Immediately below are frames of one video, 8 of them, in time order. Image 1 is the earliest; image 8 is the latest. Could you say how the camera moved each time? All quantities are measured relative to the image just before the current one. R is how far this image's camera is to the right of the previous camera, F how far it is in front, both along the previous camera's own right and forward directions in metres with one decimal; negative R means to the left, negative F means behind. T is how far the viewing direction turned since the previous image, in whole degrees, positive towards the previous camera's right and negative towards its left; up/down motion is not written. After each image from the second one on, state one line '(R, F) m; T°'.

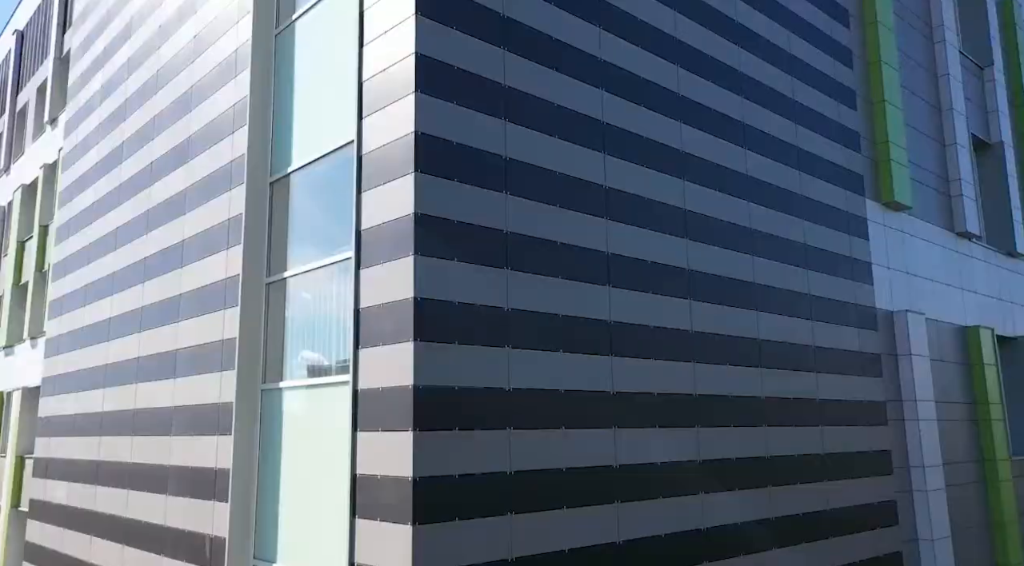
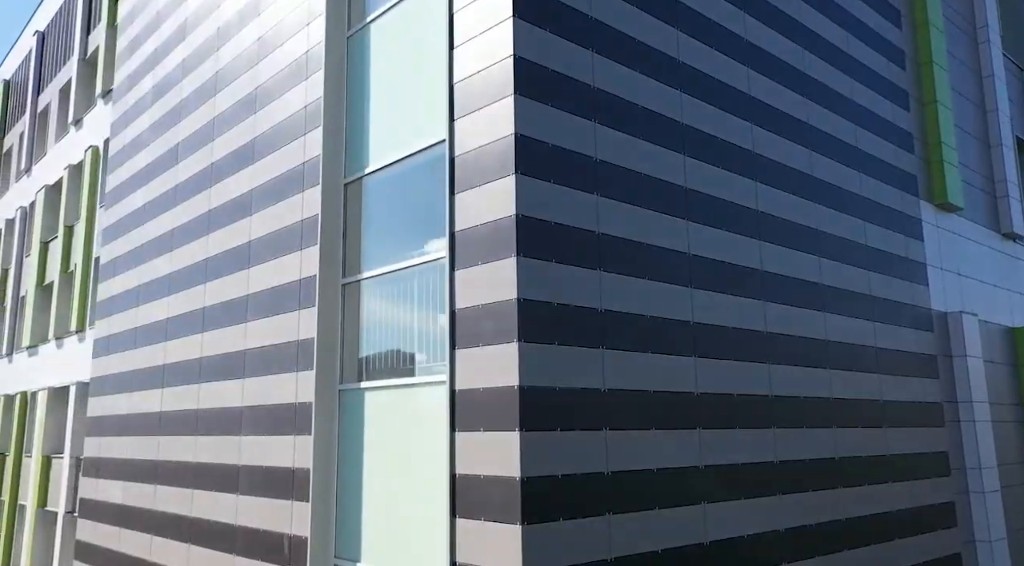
(-0.6, 0.0) m; 0°
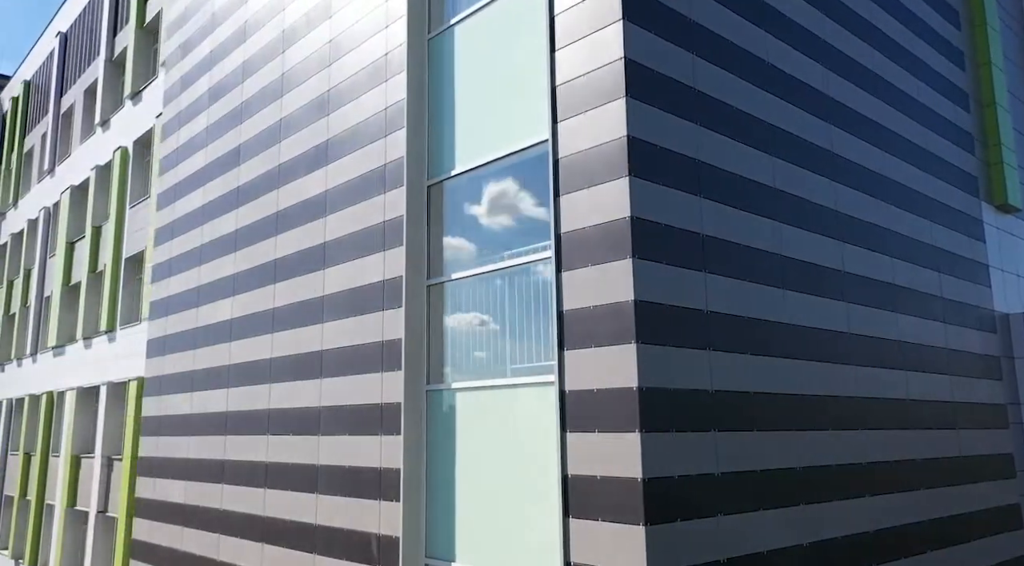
(-0.7, 0.0) m; 0°
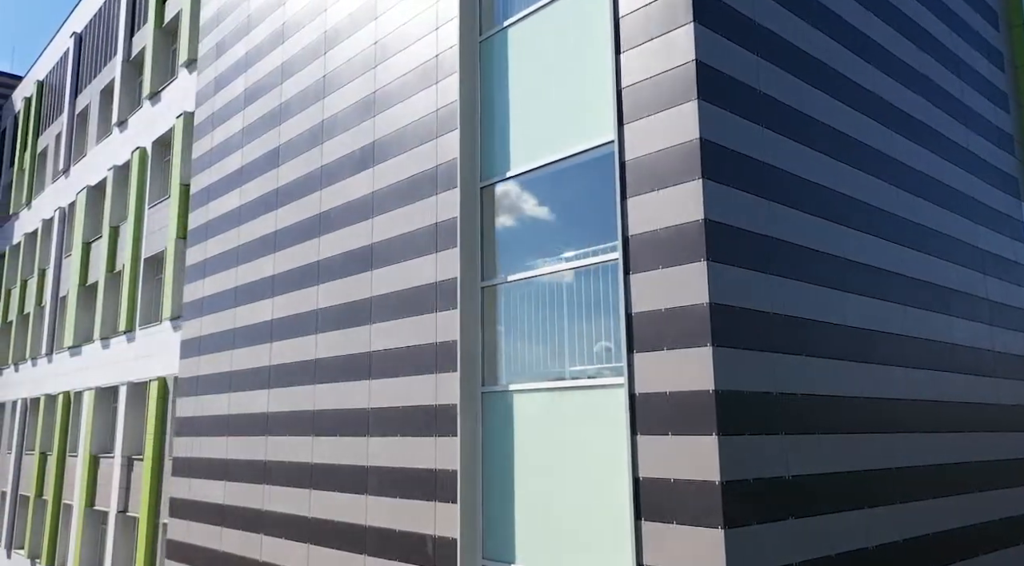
(-0.5, 0.0) m; 0°
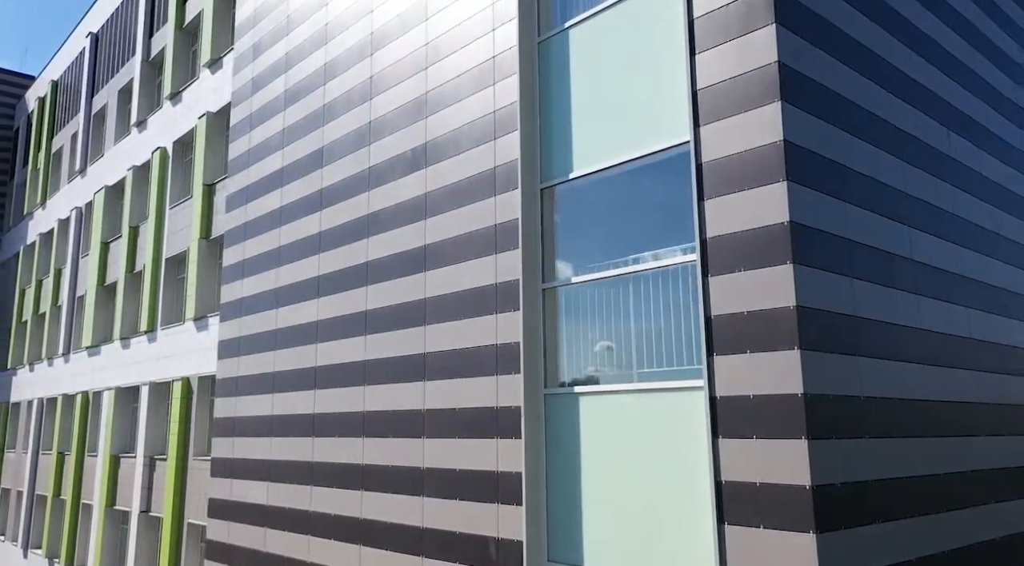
(-0.5, 0.0) m; 0°
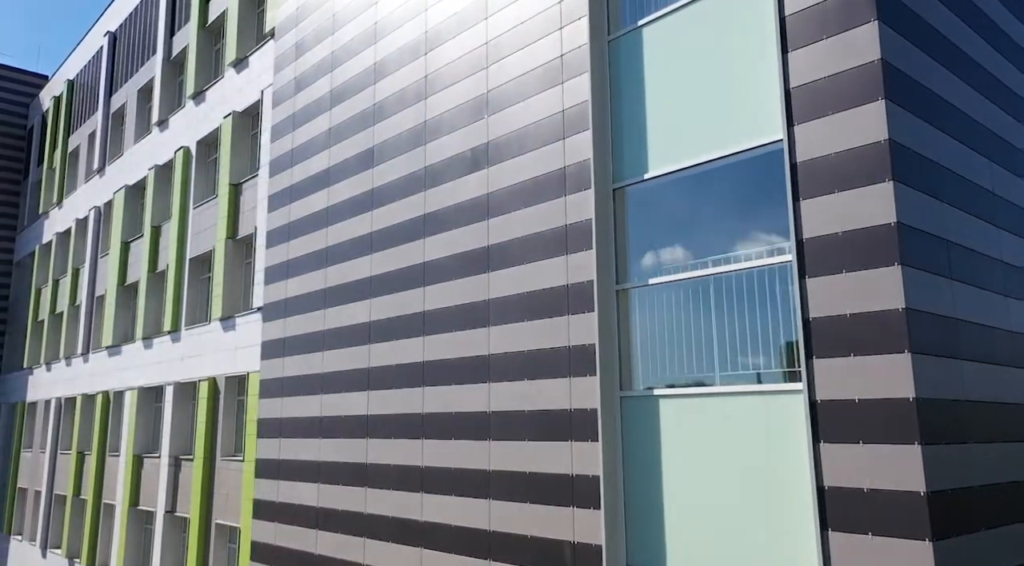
(-0.6, +0.1) m; 0°
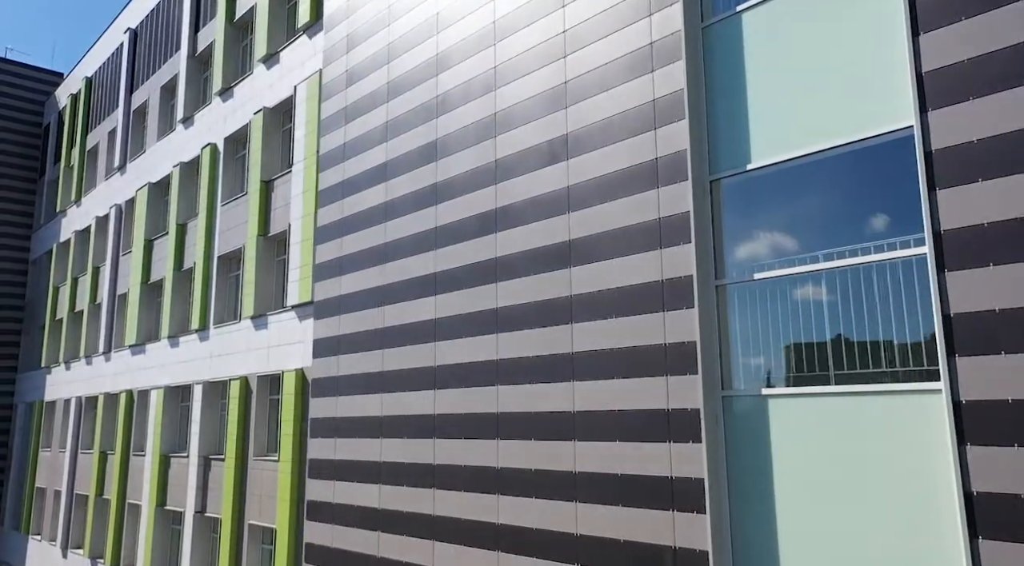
(-0.8, +0.3) m; 0°
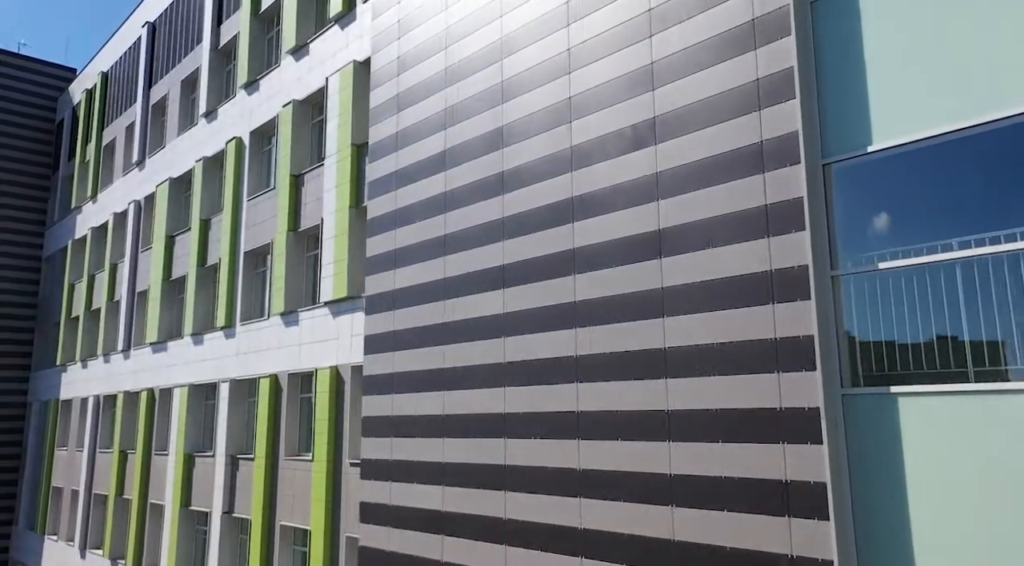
(-0.8, +0.4) m; 0°
